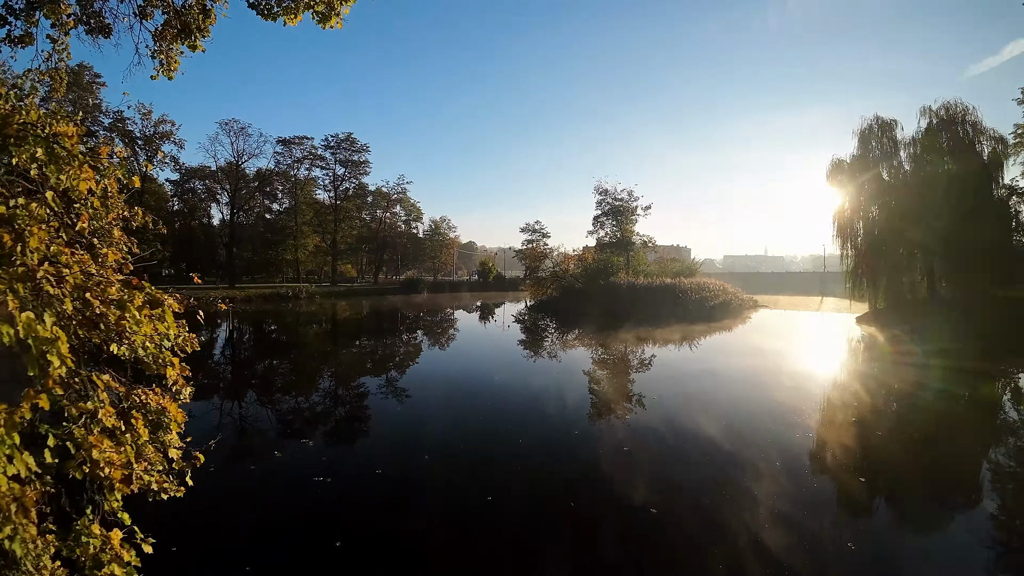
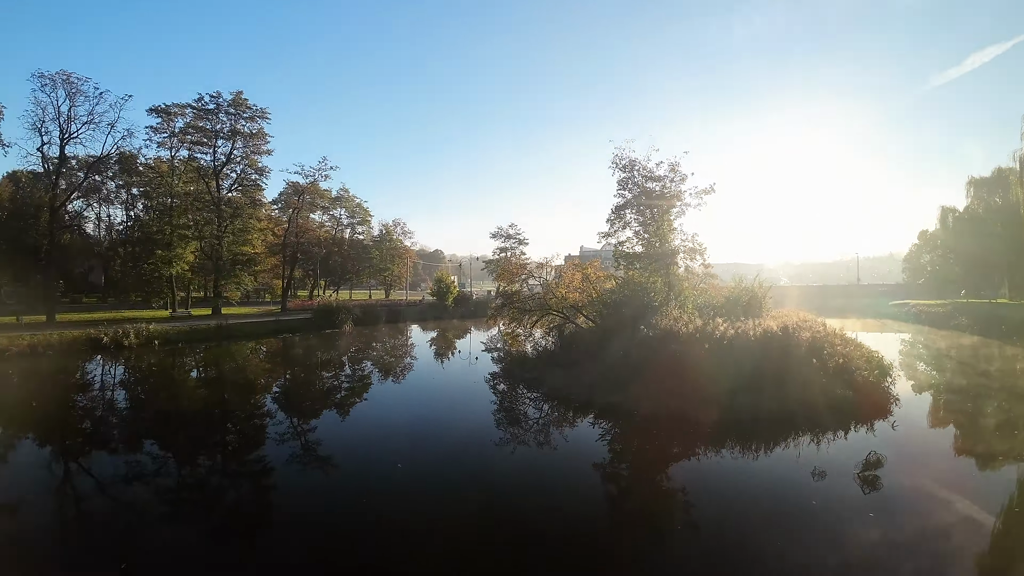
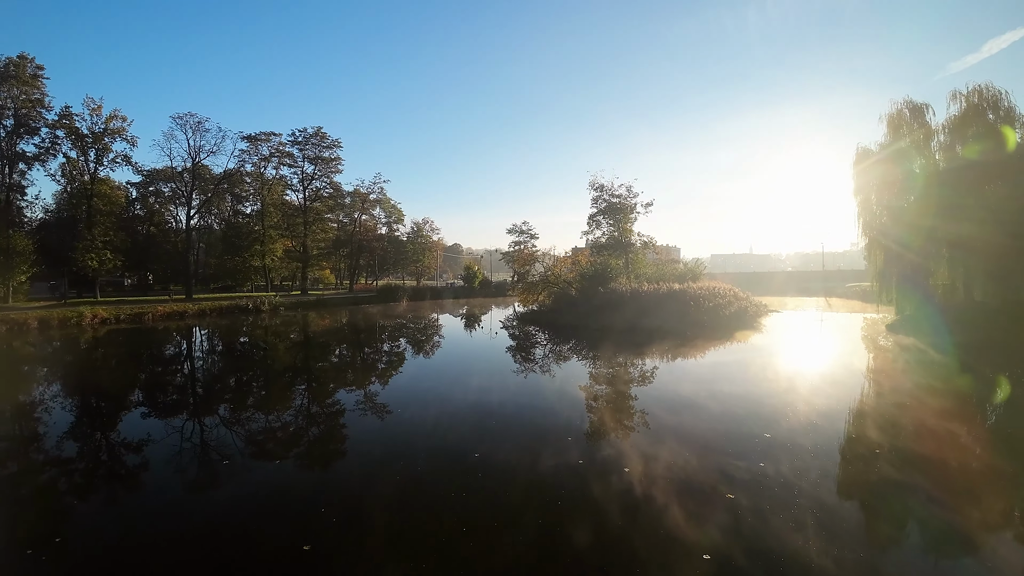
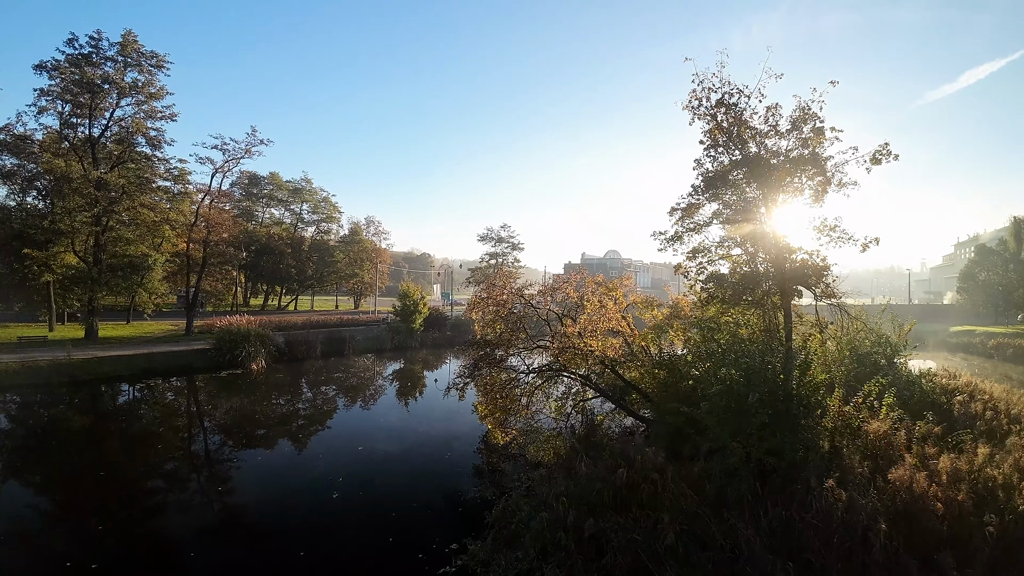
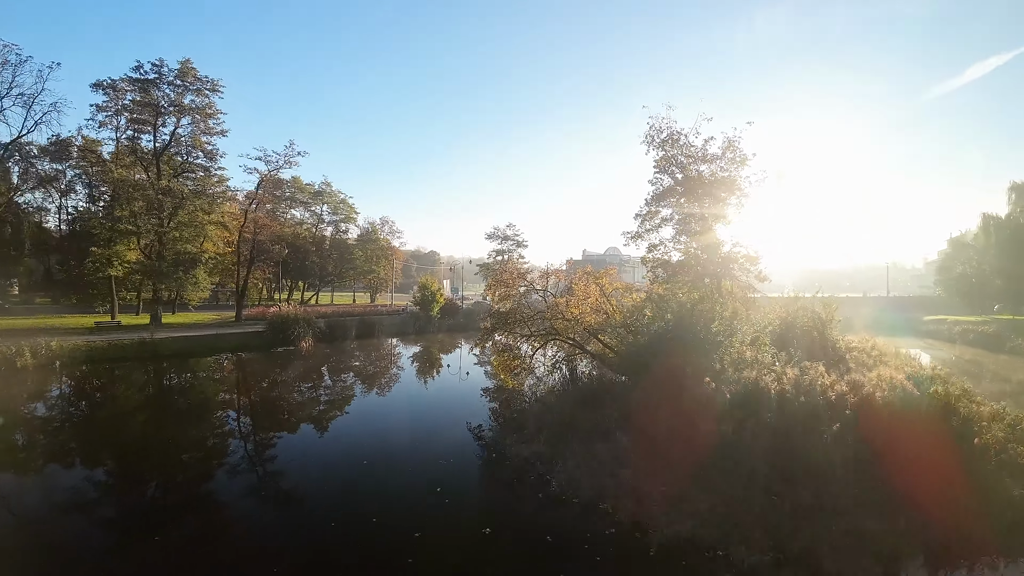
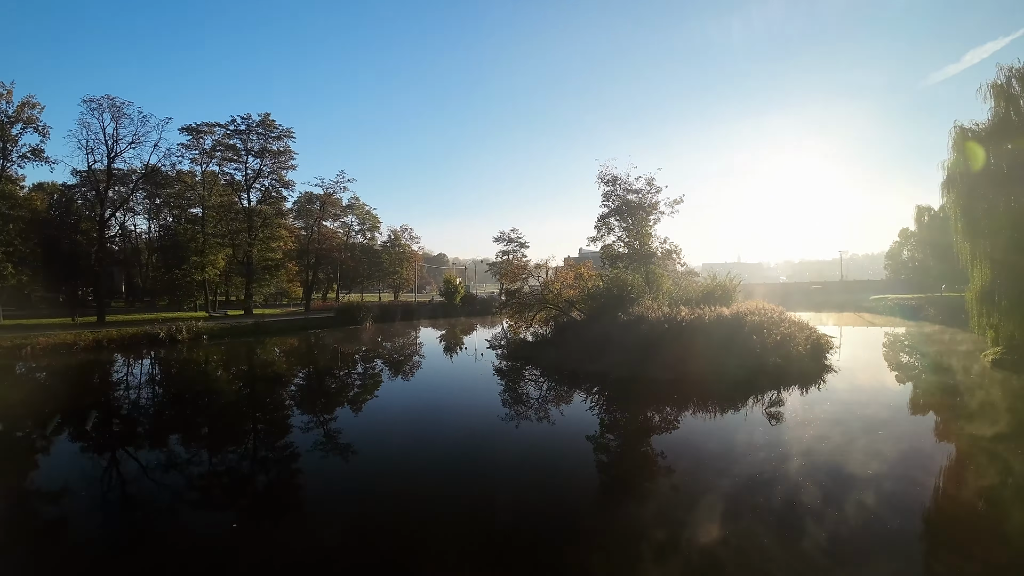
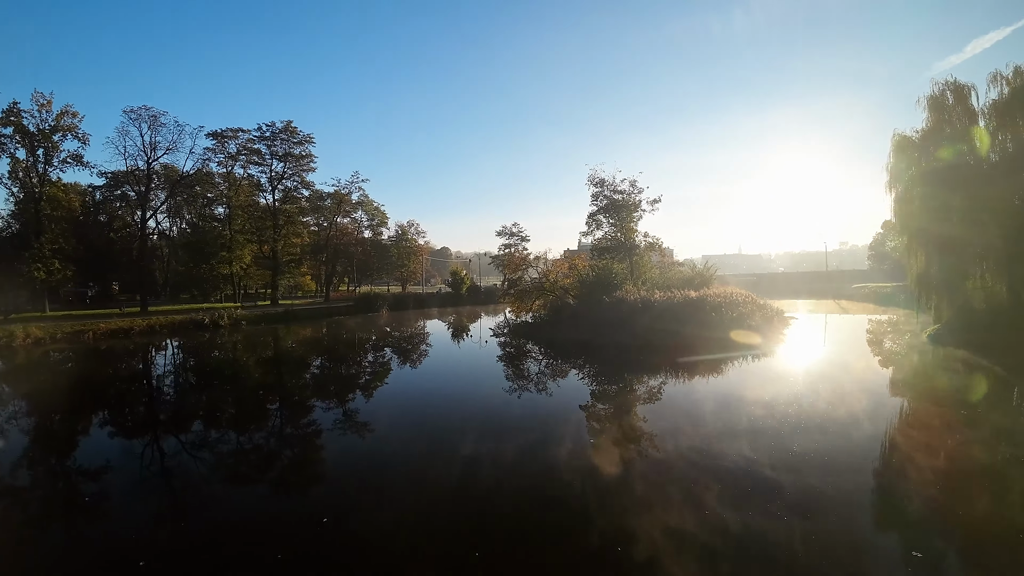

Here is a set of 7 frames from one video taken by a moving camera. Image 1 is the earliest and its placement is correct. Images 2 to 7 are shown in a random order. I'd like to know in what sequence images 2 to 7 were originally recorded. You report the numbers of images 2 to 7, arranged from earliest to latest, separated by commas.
3, 7, 6, 2, 5, 4
